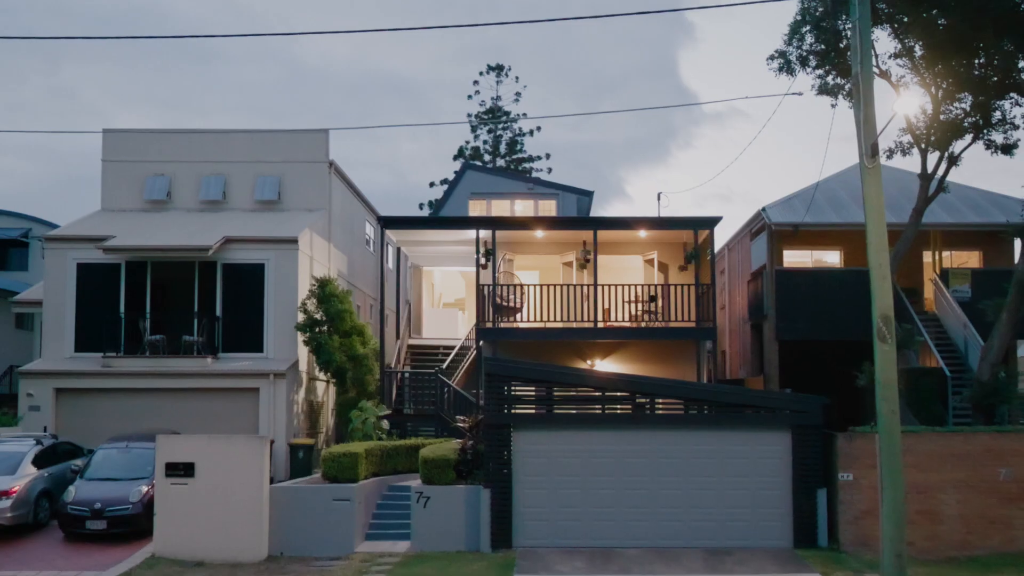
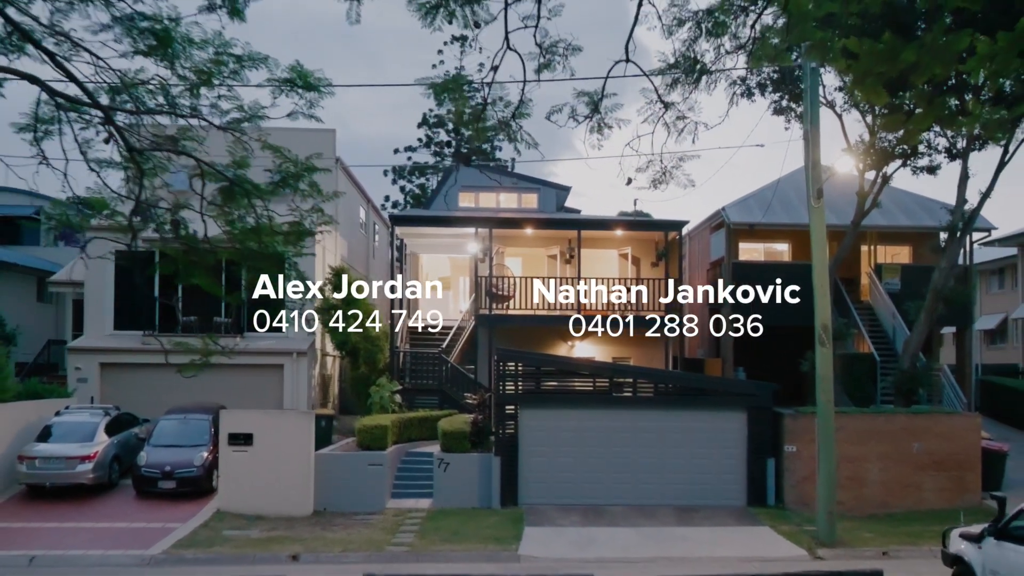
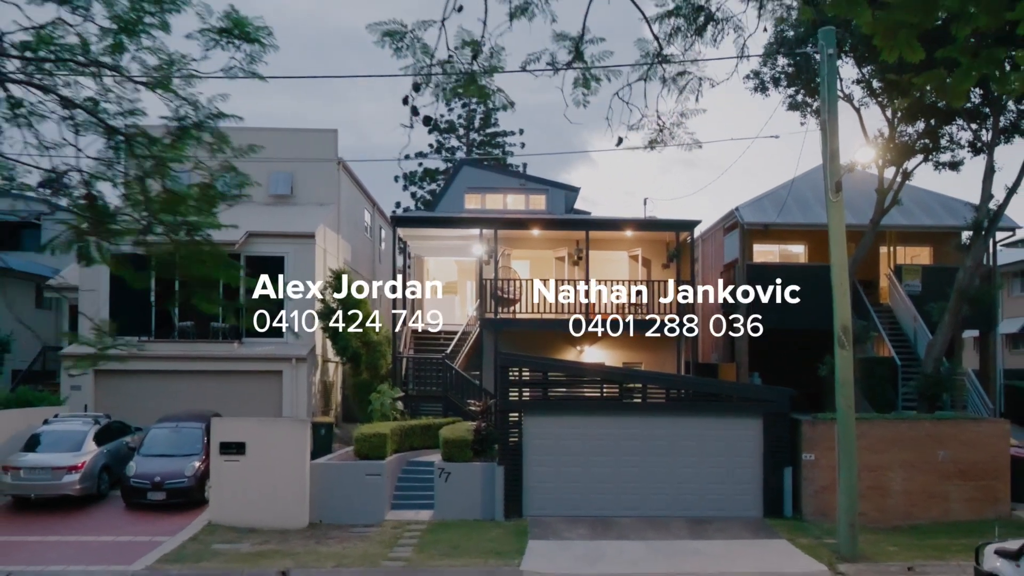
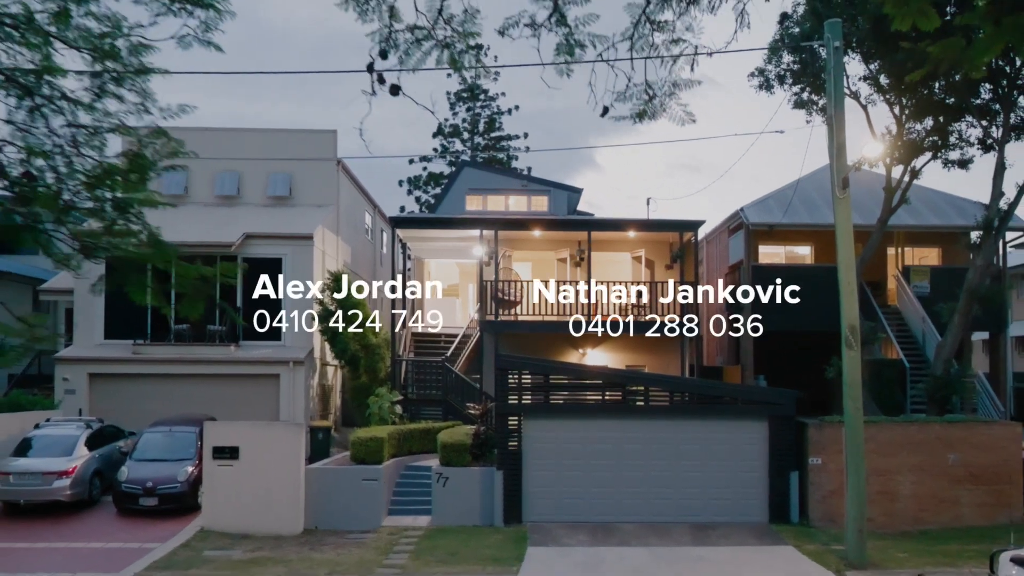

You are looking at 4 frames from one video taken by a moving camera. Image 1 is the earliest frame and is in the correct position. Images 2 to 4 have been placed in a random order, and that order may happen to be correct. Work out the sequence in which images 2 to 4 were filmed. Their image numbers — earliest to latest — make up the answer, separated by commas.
4, 3, 2
